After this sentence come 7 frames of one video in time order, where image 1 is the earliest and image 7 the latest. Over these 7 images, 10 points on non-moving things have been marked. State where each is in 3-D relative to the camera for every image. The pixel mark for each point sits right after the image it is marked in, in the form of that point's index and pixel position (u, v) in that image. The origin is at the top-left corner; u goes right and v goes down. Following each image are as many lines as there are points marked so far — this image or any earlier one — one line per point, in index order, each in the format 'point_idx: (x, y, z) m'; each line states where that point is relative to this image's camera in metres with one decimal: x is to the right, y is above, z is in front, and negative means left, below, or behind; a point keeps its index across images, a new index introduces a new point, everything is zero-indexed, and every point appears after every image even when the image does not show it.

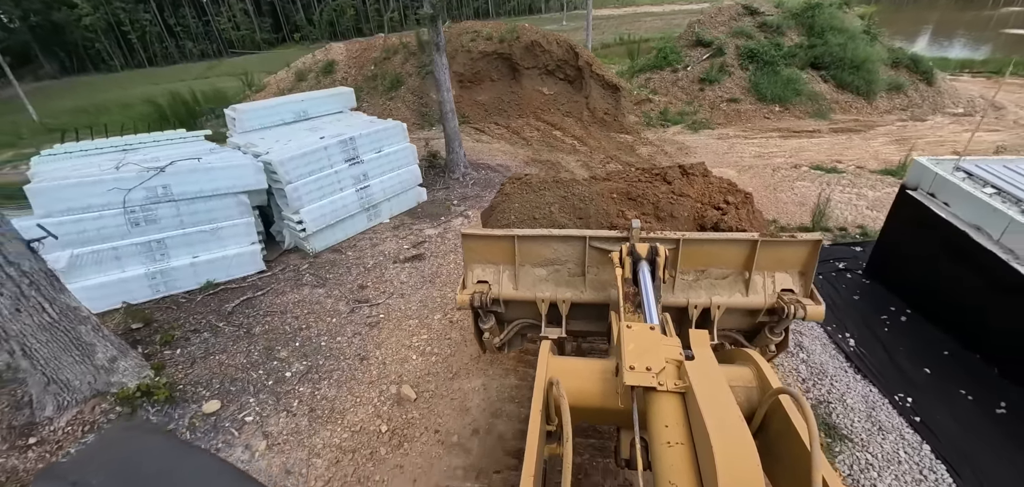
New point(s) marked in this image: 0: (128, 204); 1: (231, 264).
0: (-4.4, +0.4, +4.8) m
1: (-3.6, -0.3, +5.5) m
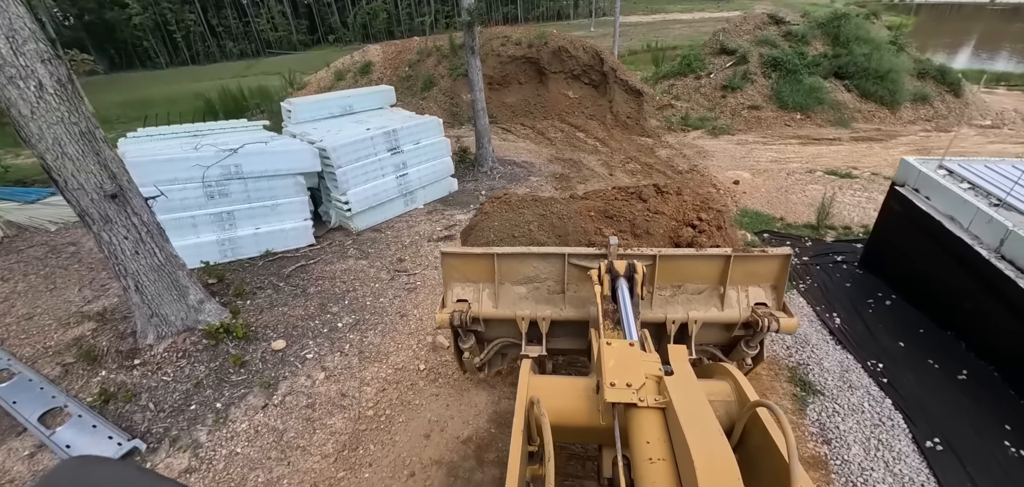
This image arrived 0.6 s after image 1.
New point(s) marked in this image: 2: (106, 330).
0: (-4.1, +0.9, +5.6) m
1: (-3.3, +0.1, +6.3) m
2: (-4.4, -0.9, +4.7) m
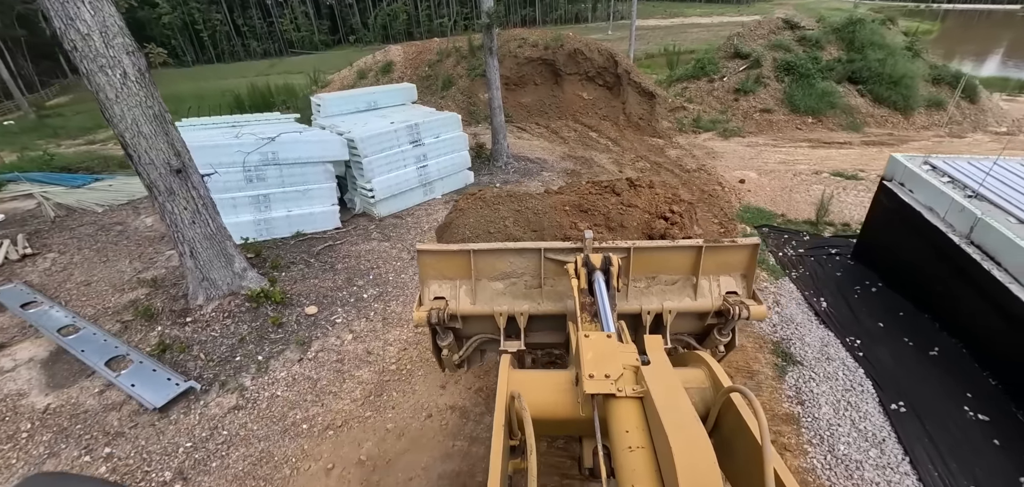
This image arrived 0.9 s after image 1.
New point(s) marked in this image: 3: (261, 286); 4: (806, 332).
0: (-3.9, +1.2, +6.1) m
1: (-3.1, +0.4, +6.8) m
2: (-4.3, -0.6, +5.3) m
3: (-2.9, -0.5, +4.8) m
4: (+2.9, -0.9, +4.2) m
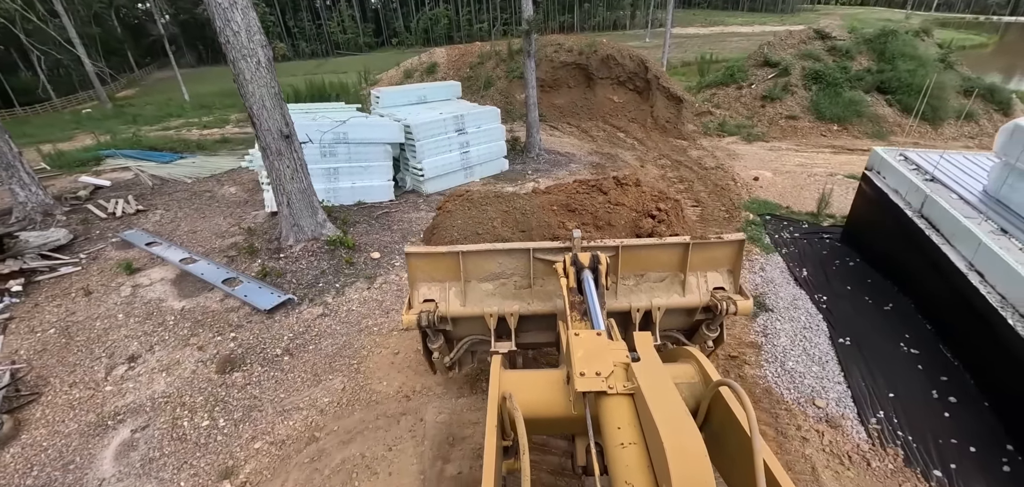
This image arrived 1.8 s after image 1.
0: (-3.3, +1.8, +7.4) m
1: (-2.6, +1.0, +8.0) m
2: (-3.9, +0.1, +6.5) m
3: (-2.5, +0.1, +6.0) m
4: (+3.2, -0.5, +5.0) m
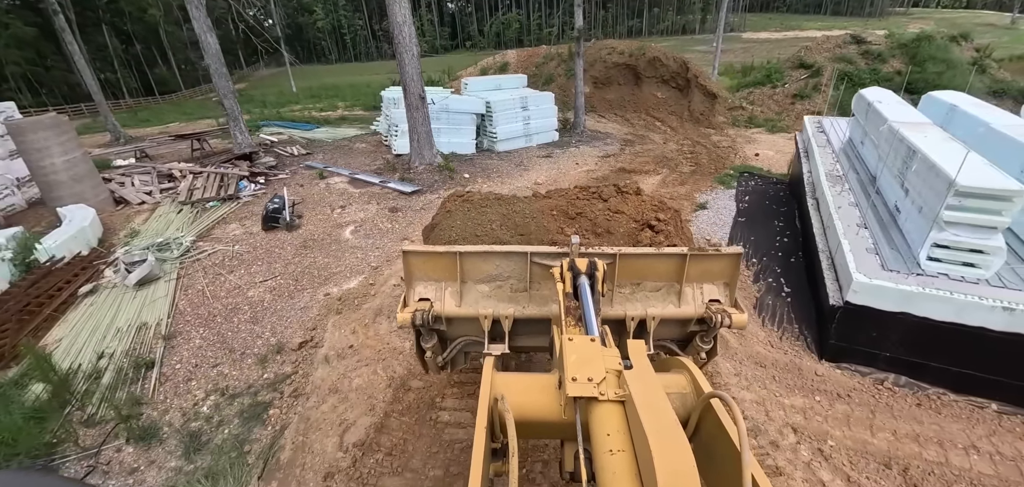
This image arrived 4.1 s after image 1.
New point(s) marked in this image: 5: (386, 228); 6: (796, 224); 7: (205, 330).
0: (-2.1, +3.6, +11.1) m
1: (-1.4, +2.7, +11.6) m
2: (-2.9, +1.9, +10.3) m
3: (-1.6, +1.9, +9.6) m
4: (+3.9, +0.8, +7.8) m
5: (-2.1, +0.2, +7.2) m
6: (+4.5, +0.3, +6.7) m
7: (-3.6, -1.0, +5.0) m
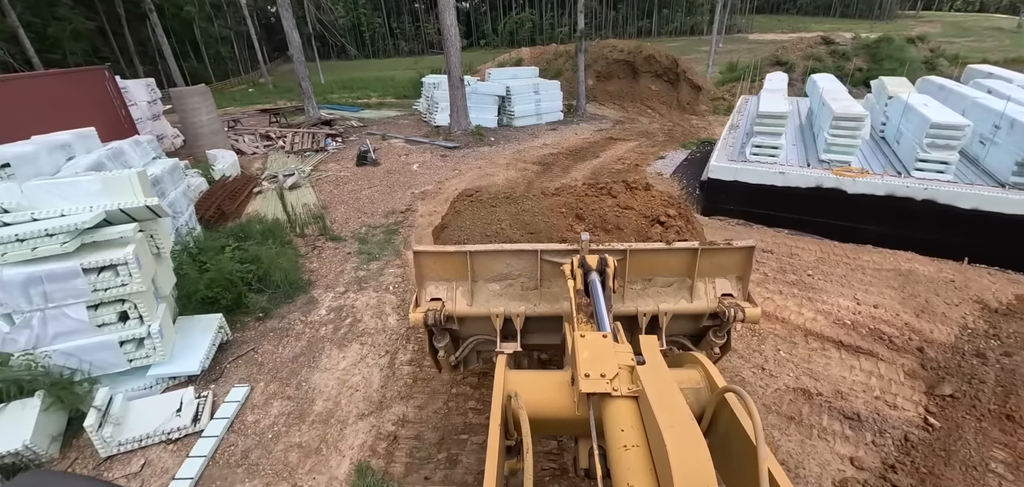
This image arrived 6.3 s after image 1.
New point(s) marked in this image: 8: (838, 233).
0: (-1.6, +5.3, +14.4) m
1: (-0.9, +4.4, +14.9) m
2: (-2.4, +3.7, +13.6) m
3: (-1.1, +3.6, +12.9) m
4: (+4.2, +2.5, +11.0) m
5: (-1.8, +2.0, +10.5) m
6: (+4.9, +1.9, +9.9) m
7: (-3.3, +0.7, +8.4) m
8: (+5.1, +0.2, +6.7) m
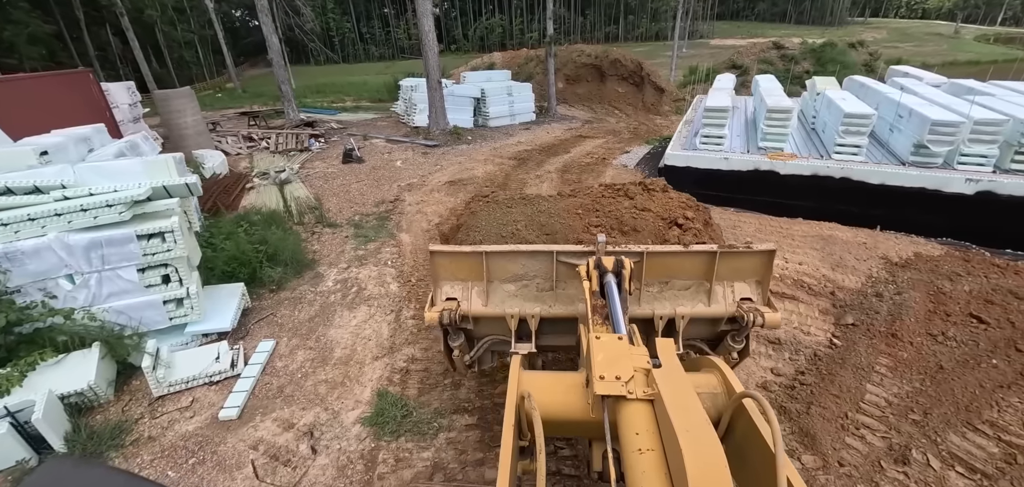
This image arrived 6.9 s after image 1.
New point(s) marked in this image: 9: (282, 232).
0: (-2.5, +5.5, +15.2) m
1: (-1.8, +4.7, +15.6) m
2: (-3.2, +3.9, +14.3) m
3: (-1.9, +3.9, +13.6) m
4: (+3.6, +2.9, +12.1) m
5: (-2.3, +2.2, +11.3) m
6: (+4.4, +2.4, +11.0) m
7: (-3.7, +1.0, +9.0) m
8: (+4.8, +0.6, +7.8) m
9: (-3.9, +0.2, +7.1) m
